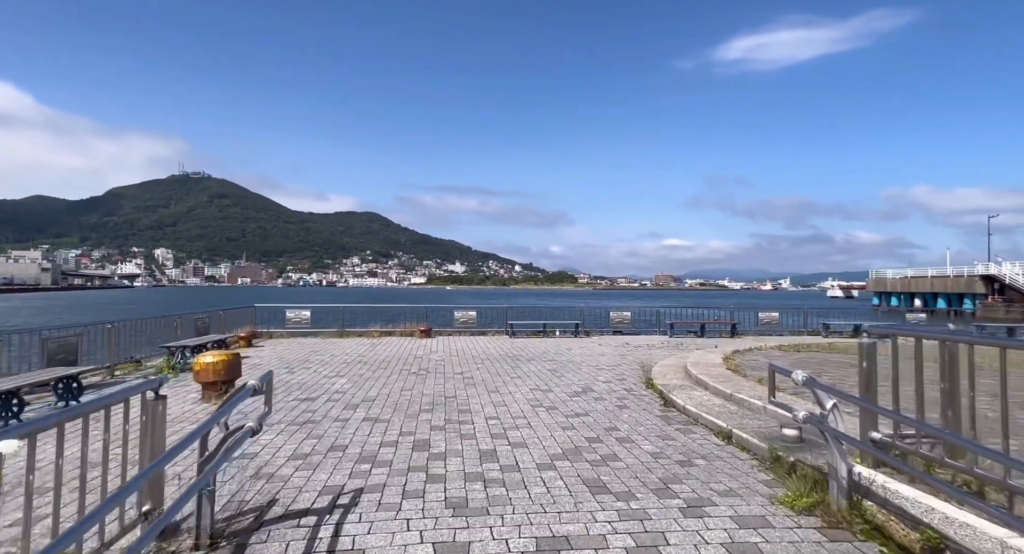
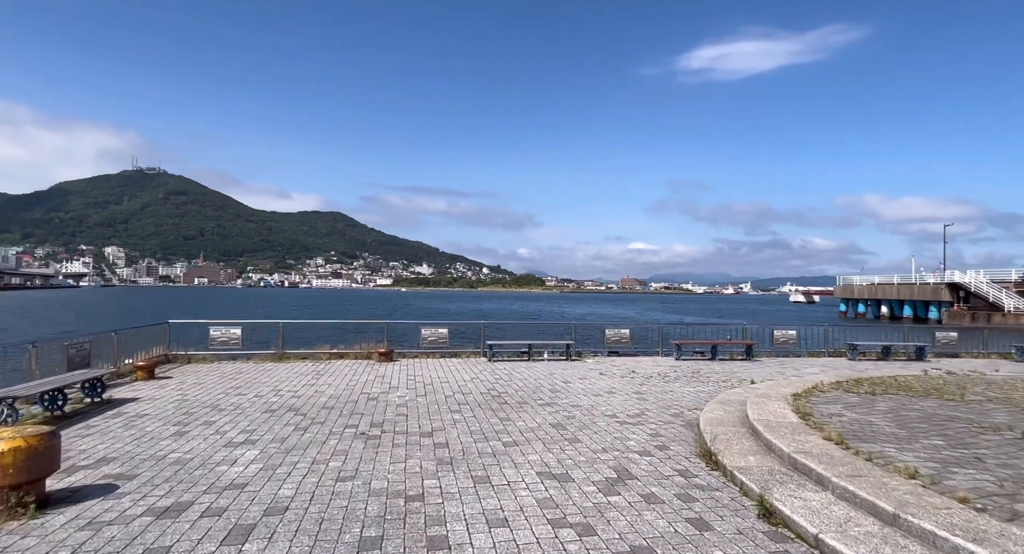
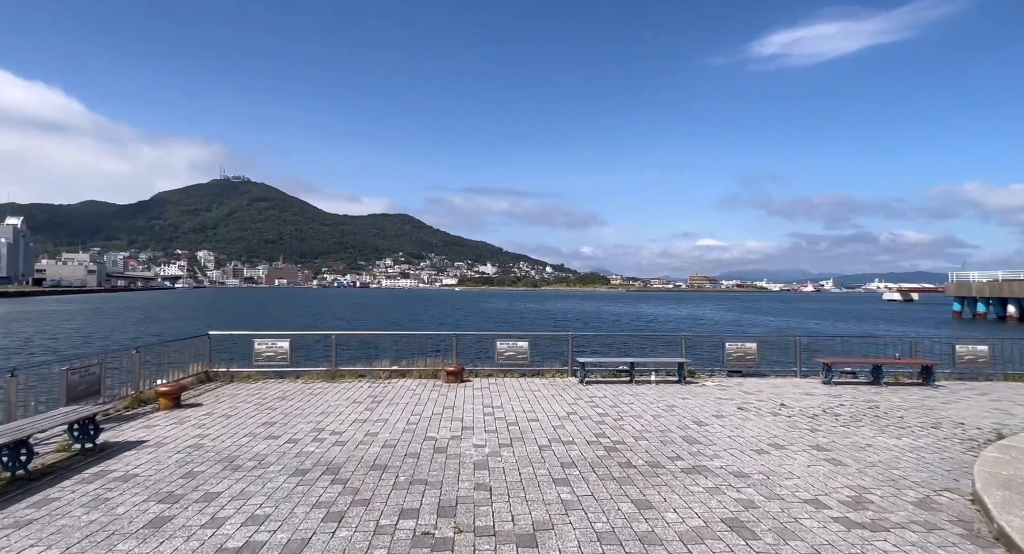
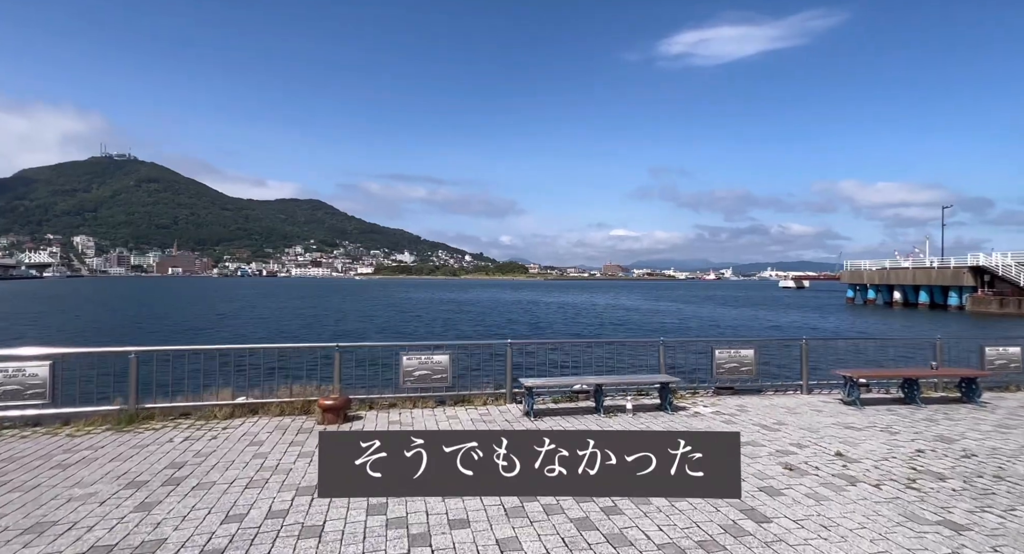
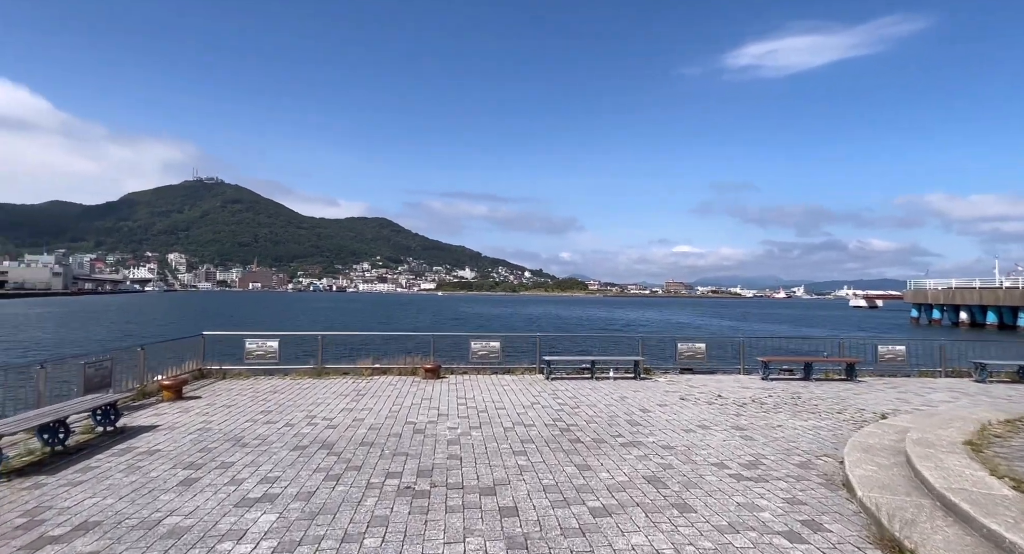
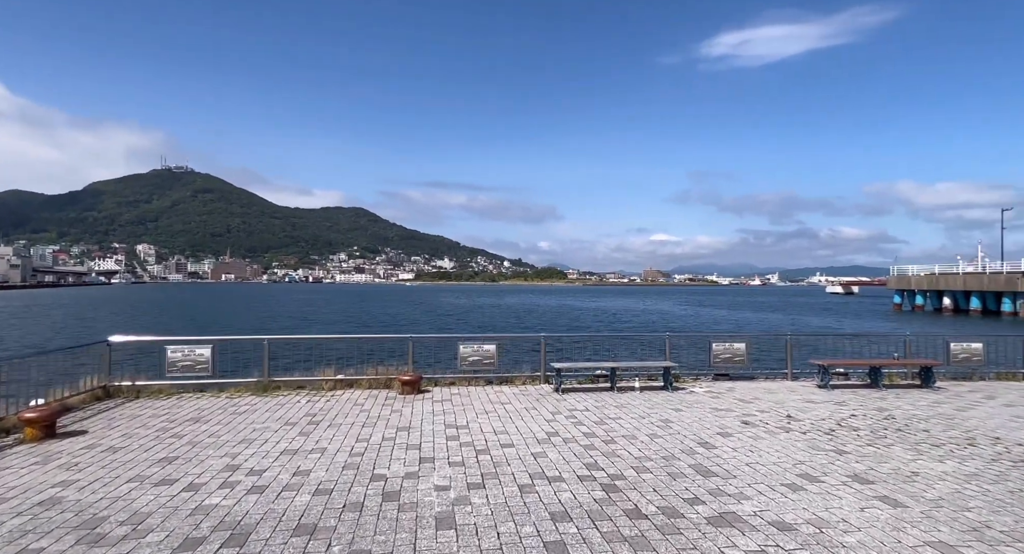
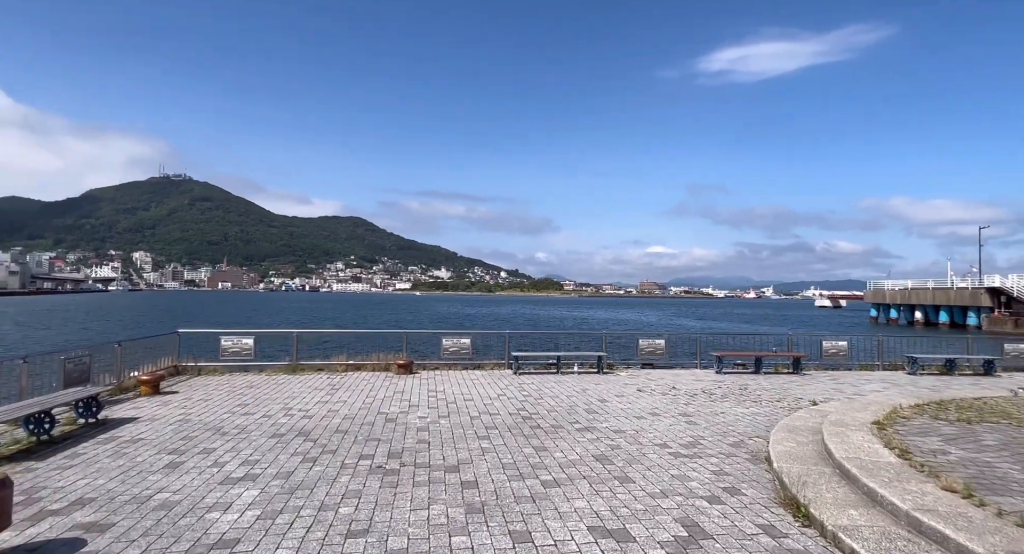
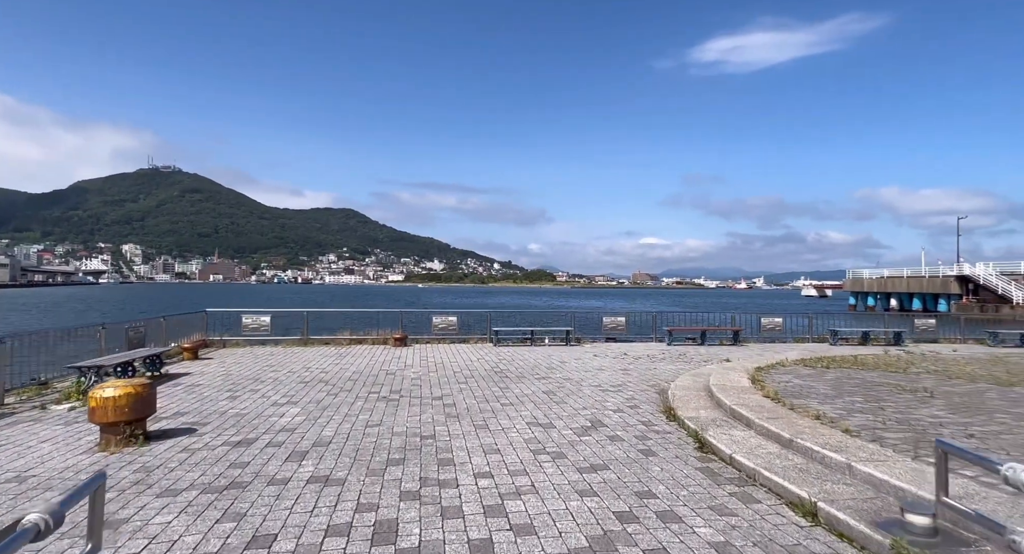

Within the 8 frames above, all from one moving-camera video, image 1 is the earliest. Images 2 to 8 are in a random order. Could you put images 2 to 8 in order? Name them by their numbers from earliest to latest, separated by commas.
8, 2, 7, 5, 3, 6, 4
